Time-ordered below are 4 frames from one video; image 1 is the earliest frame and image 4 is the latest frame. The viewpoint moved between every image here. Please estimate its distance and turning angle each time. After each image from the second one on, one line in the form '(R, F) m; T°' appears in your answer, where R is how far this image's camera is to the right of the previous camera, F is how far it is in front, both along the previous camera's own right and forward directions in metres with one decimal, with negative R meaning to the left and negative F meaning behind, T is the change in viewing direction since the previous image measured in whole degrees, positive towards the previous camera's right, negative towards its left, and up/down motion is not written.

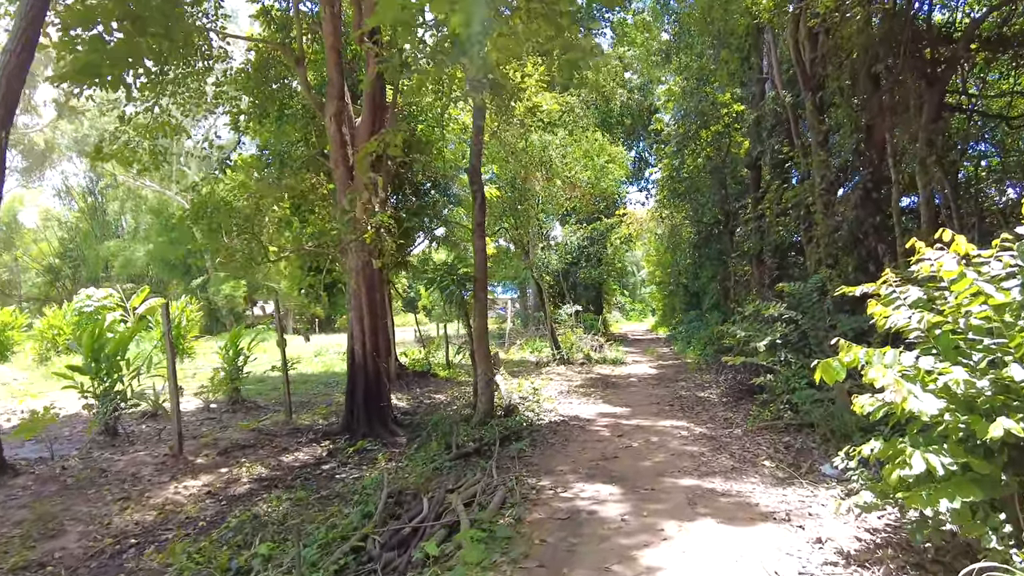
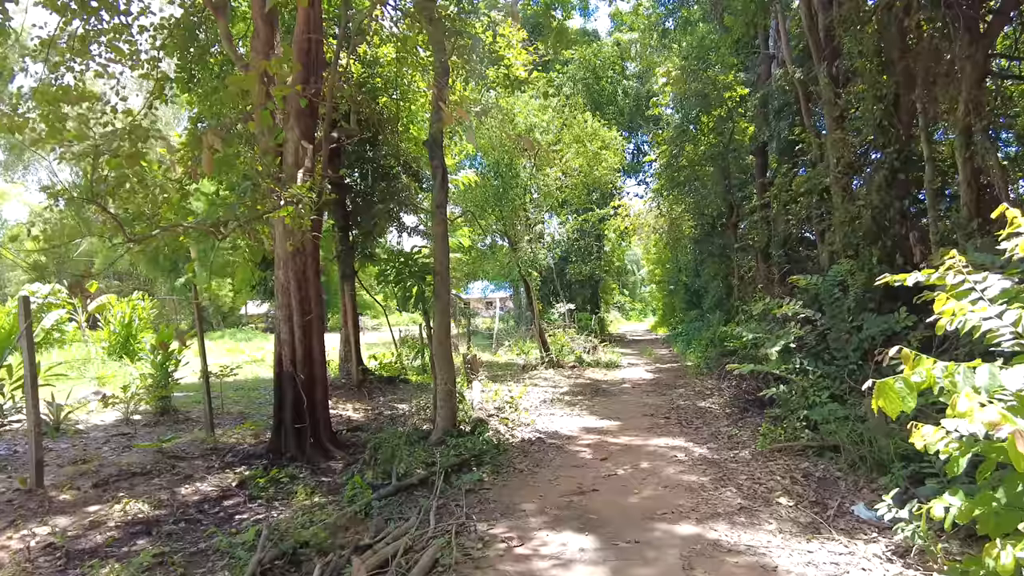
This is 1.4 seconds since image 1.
(+0.3, +1.1) m; 0°
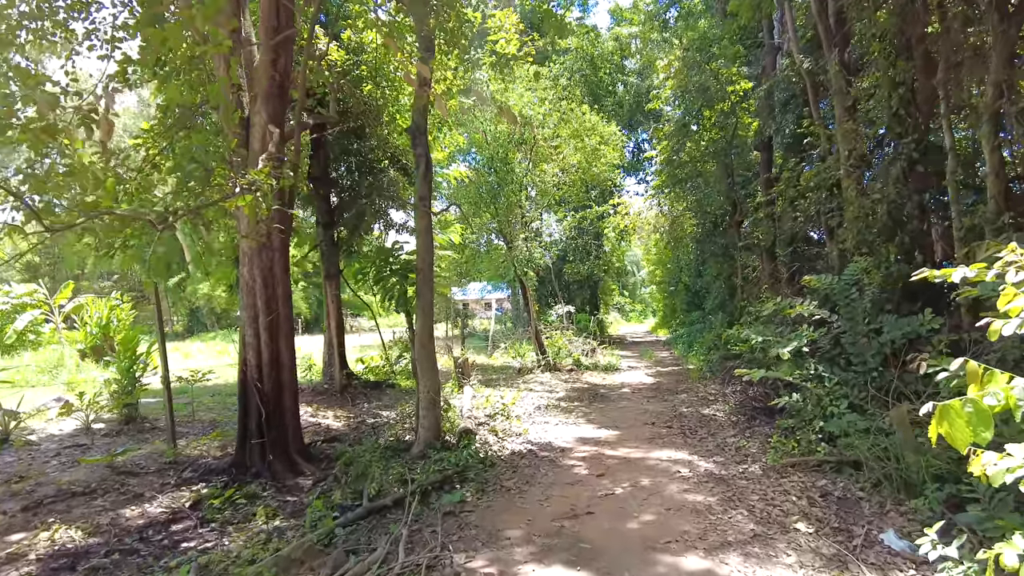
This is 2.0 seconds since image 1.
(+0.1, +0.5) m; 0°
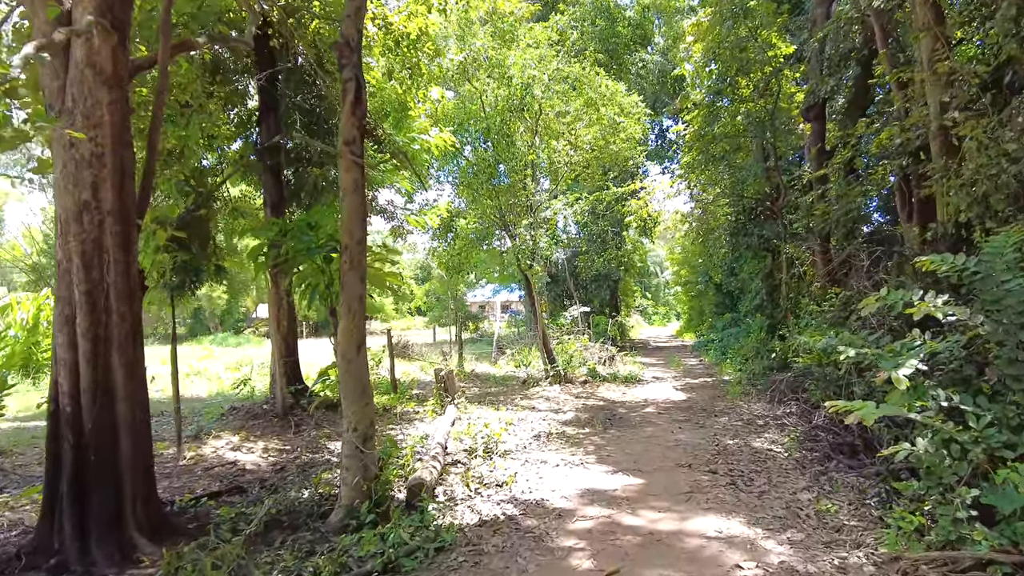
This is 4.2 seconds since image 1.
(+0.3, +1.8) m; -2°
